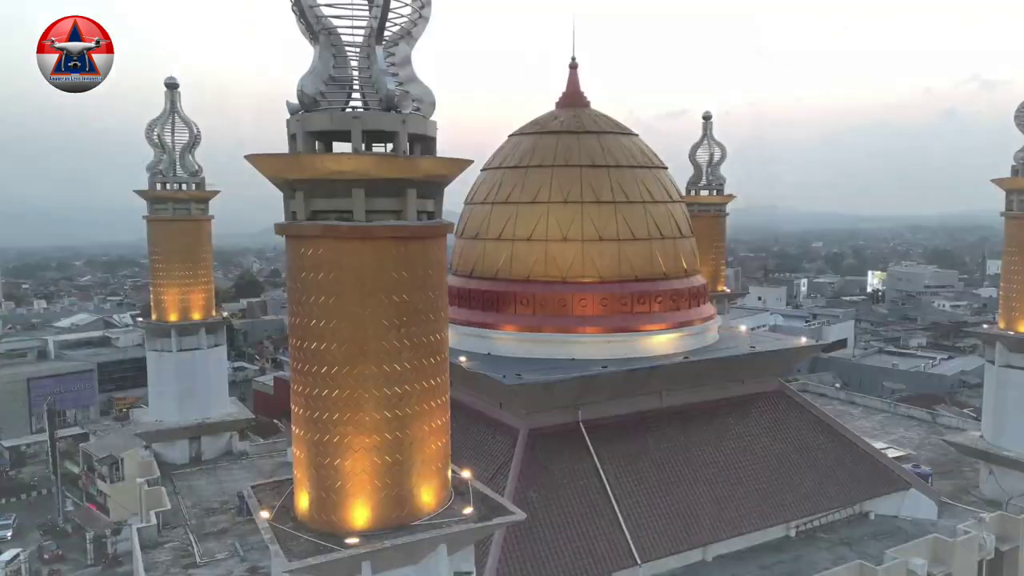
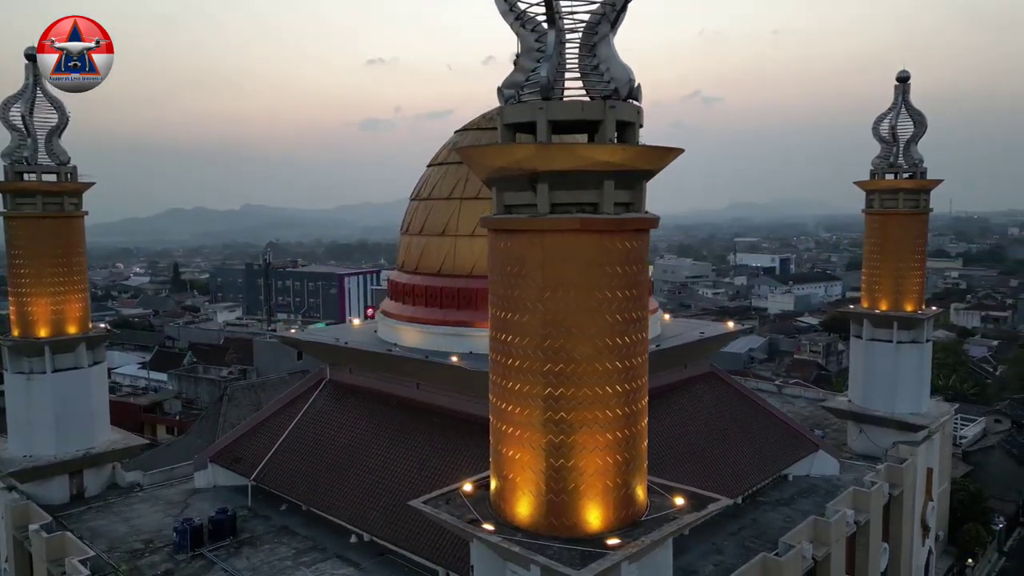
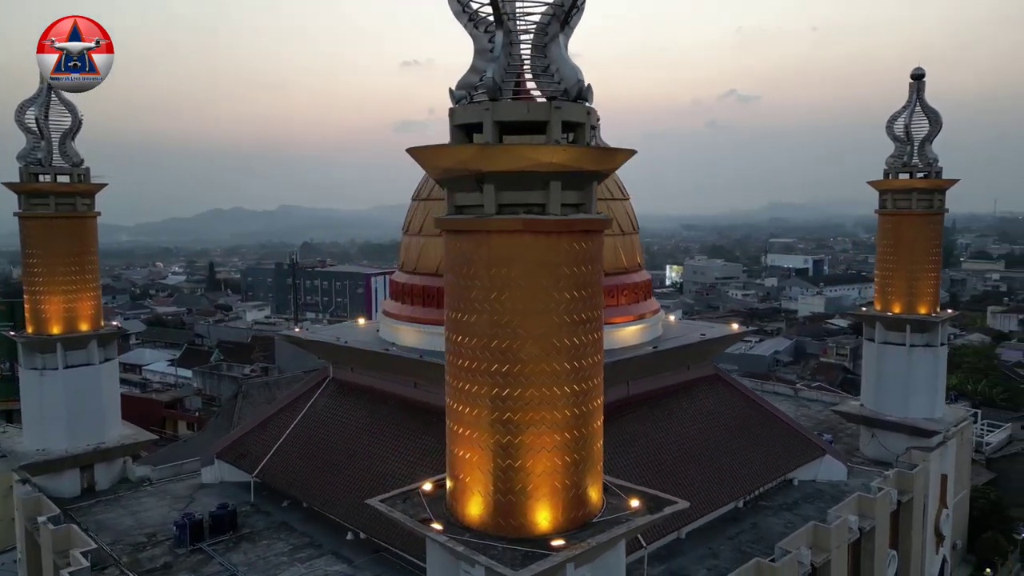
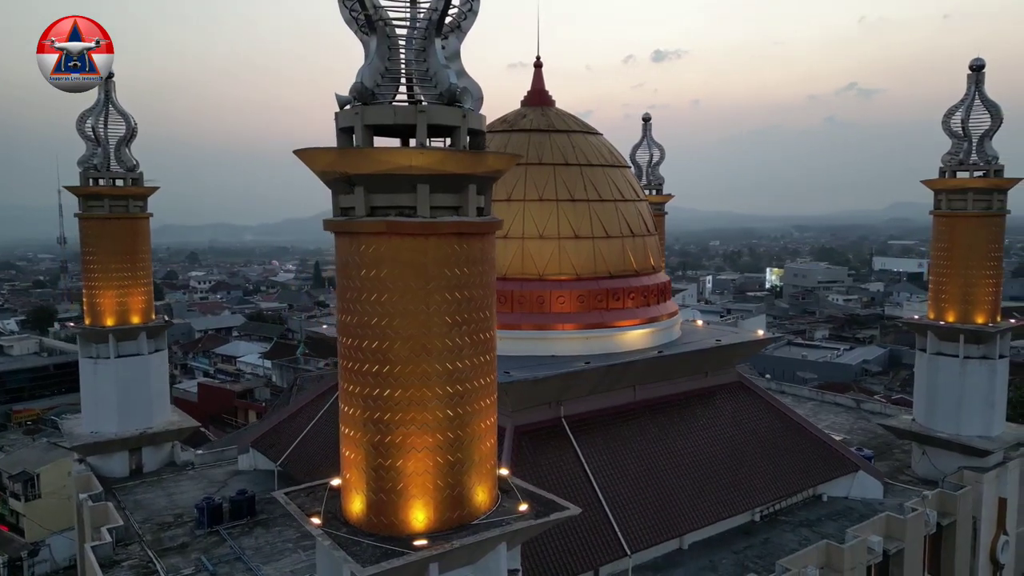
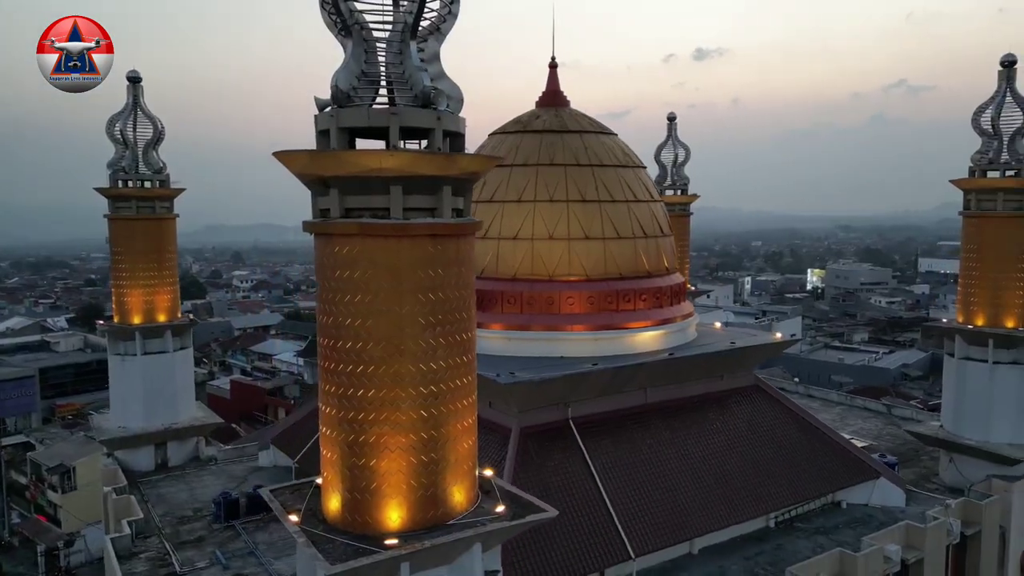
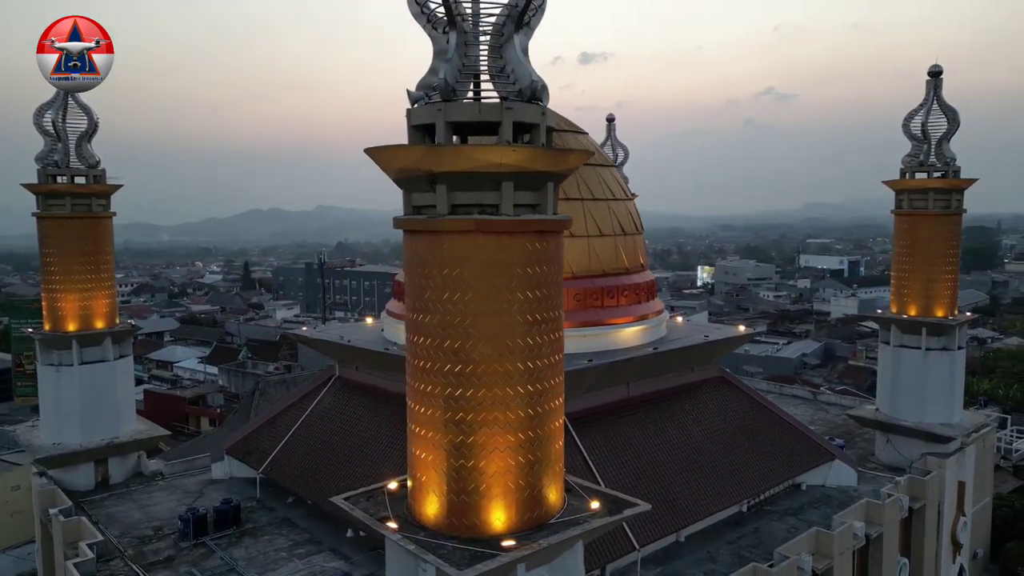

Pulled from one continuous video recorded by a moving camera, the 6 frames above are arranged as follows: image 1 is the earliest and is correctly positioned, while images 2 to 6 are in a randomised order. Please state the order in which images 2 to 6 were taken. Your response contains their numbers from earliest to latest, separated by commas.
5, 4, 6, 3, 2
